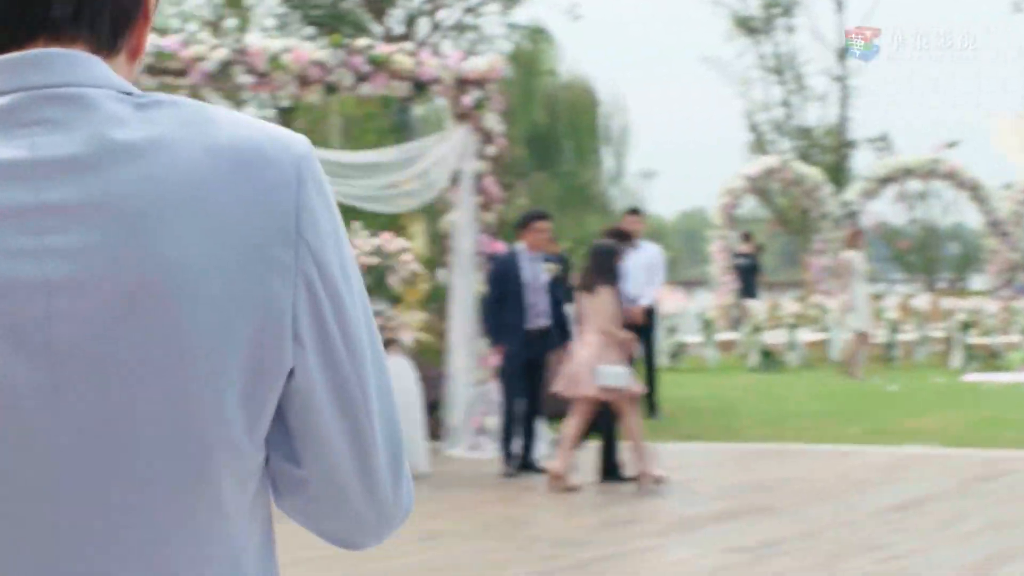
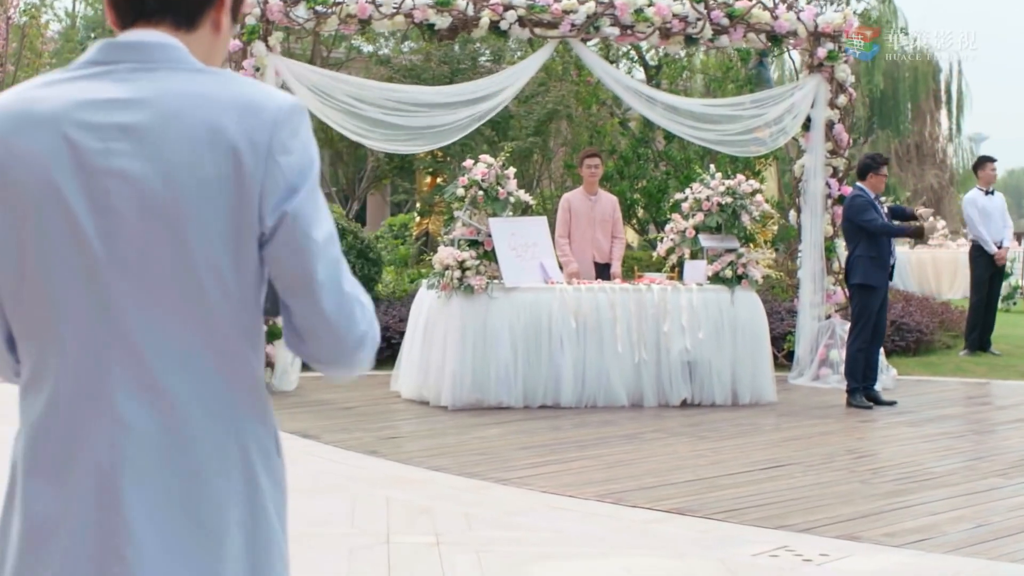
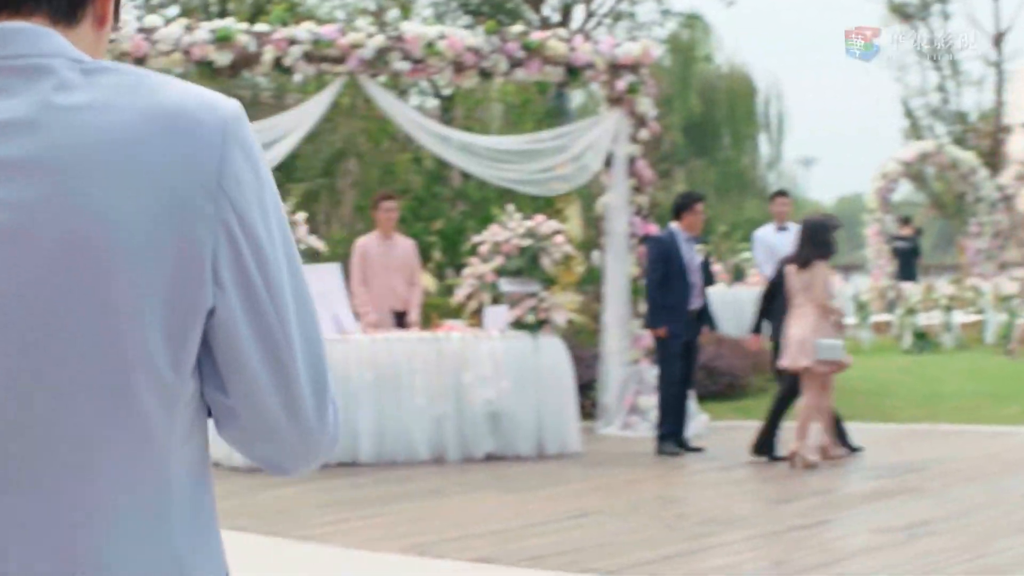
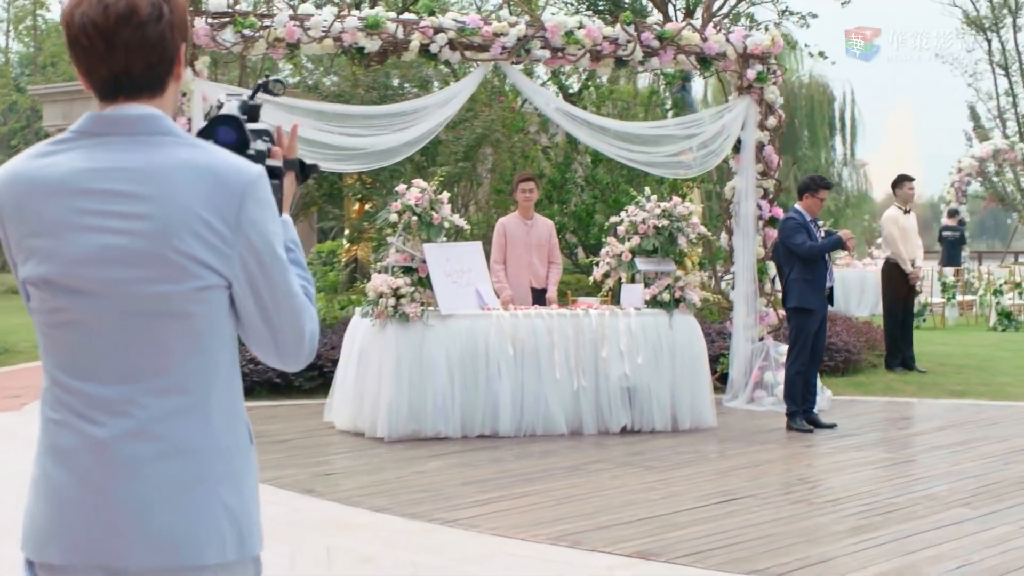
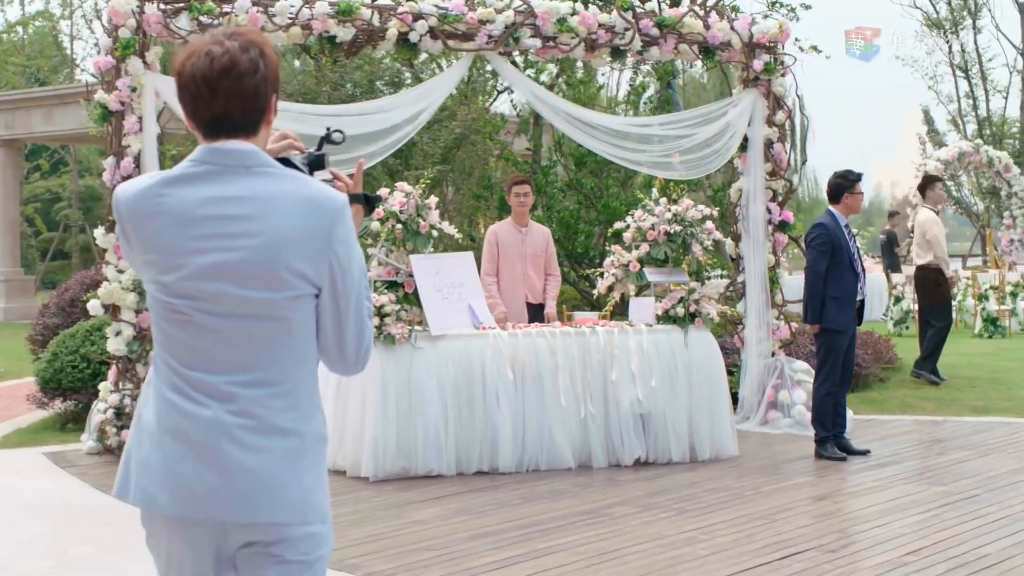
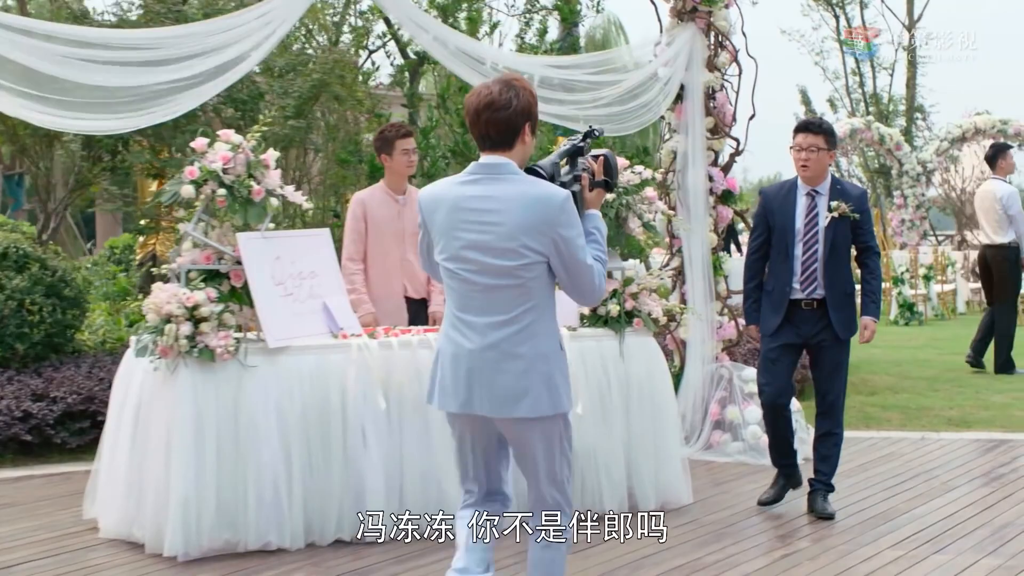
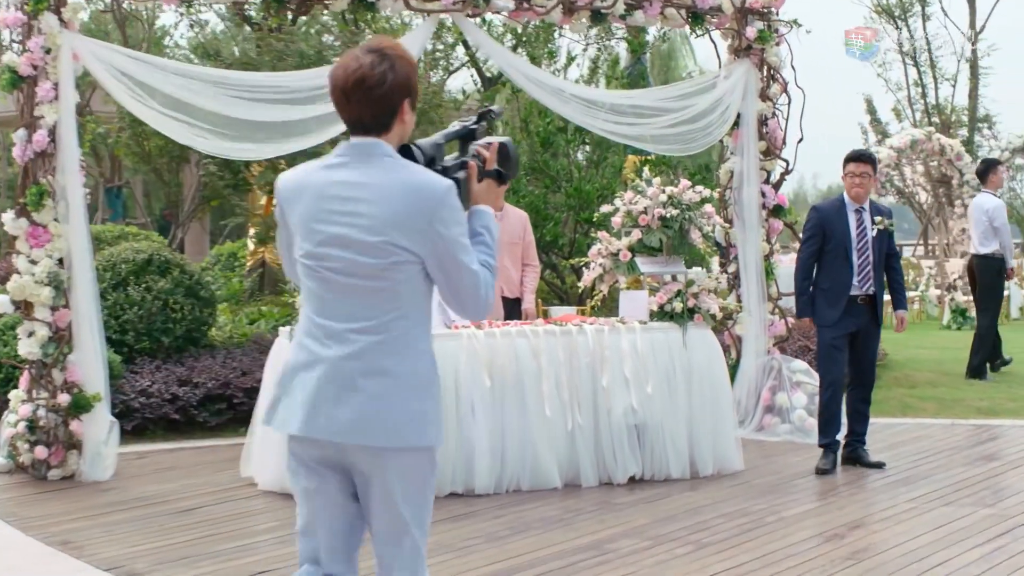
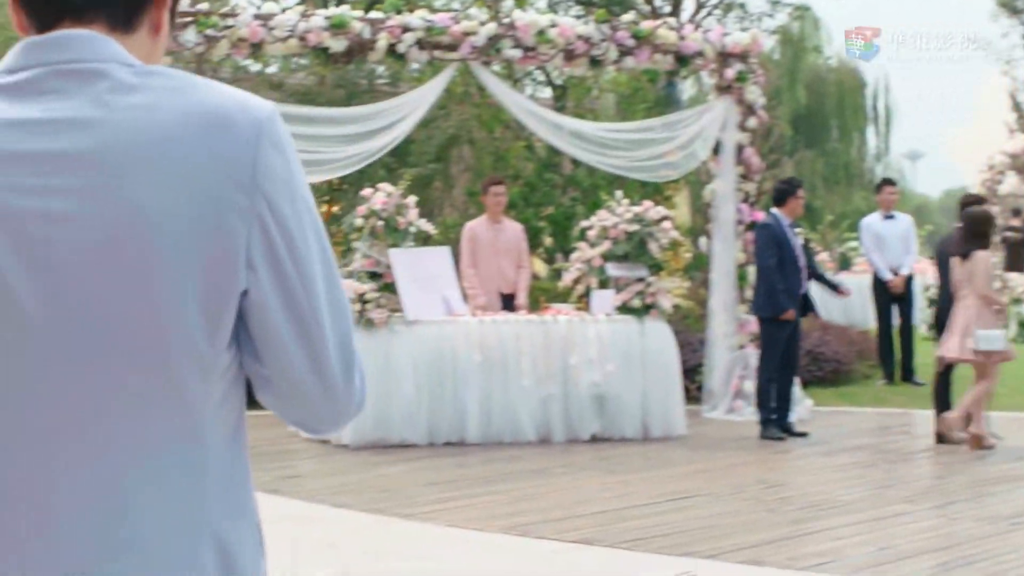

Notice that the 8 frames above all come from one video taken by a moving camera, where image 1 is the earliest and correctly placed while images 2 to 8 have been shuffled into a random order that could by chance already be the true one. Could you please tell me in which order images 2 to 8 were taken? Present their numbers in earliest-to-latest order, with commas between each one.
3, 8, 2, 4, 5, 7, 6
